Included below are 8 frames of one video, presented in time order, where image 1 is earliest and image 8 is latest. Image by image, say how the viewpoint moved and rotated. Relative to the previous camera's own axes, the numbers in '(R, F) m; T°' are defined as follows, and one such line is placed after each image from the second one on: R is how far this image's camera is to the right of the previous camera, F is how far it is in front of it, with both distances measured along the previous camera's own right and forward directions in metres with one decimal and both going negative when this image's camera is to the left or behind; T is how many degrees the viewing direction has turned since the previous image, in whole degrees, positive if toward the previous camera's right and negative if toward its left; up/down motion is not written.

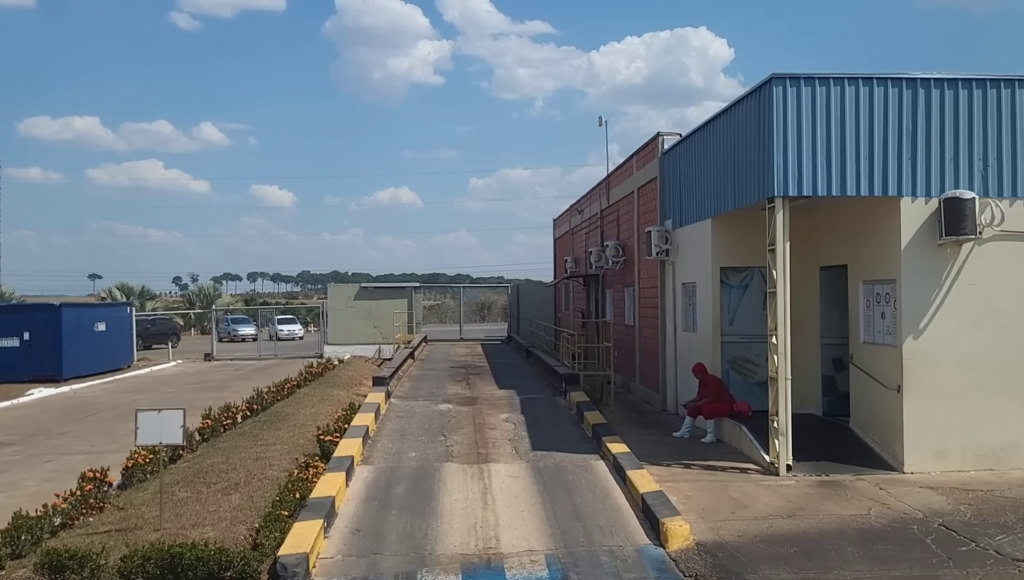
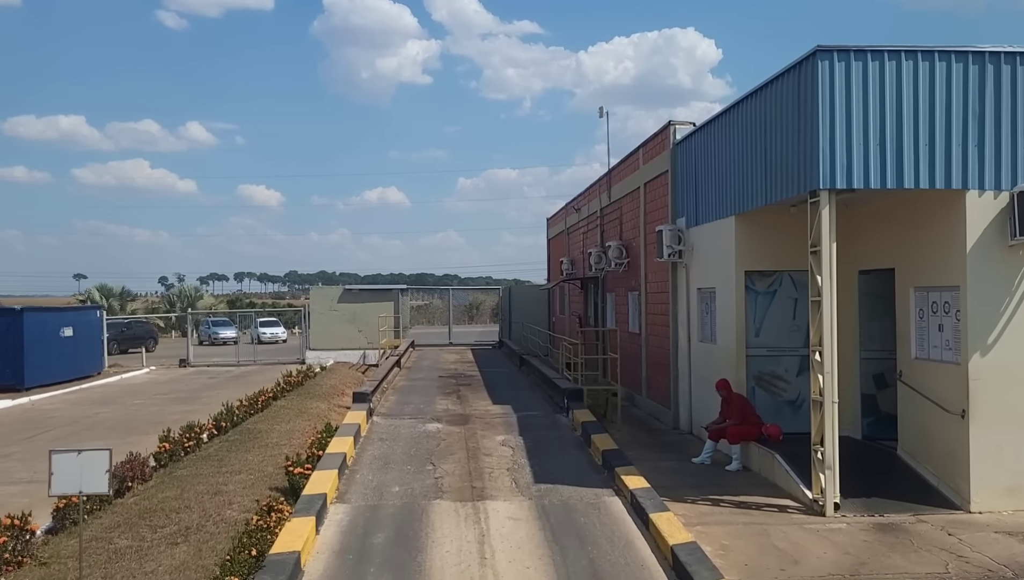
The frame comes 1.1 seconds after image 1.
(-0.1, +1.3) m; +1°
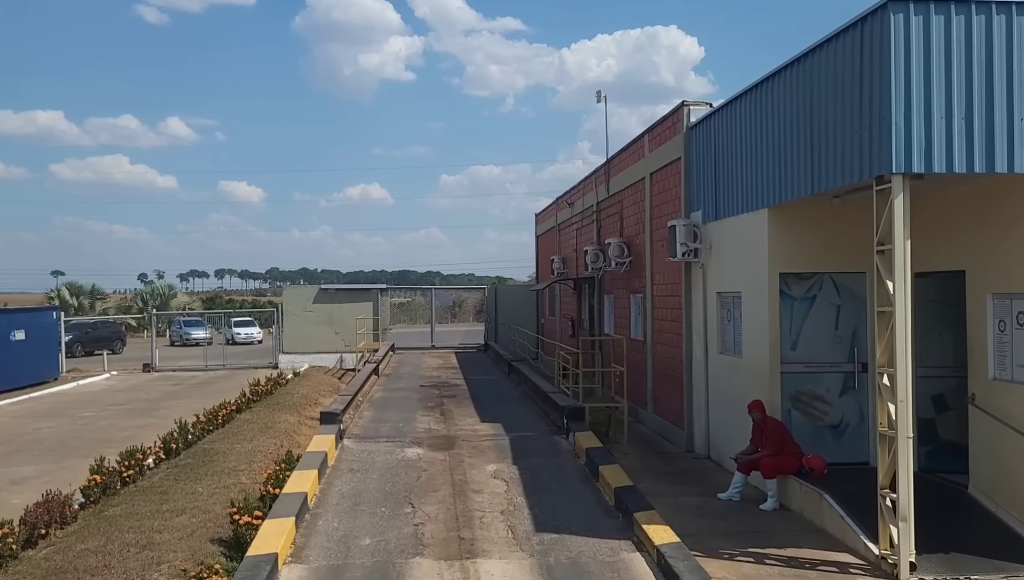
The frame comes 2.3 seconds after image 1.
(-0.1, +1.5) m; +1°
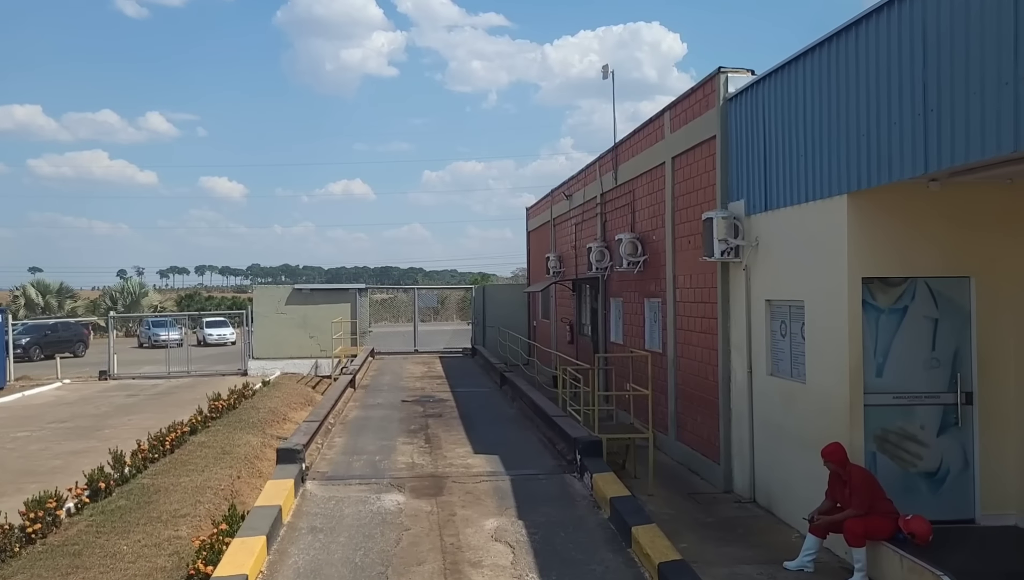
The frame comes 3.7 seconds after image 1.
(-0.2, +1.9) m; +1°
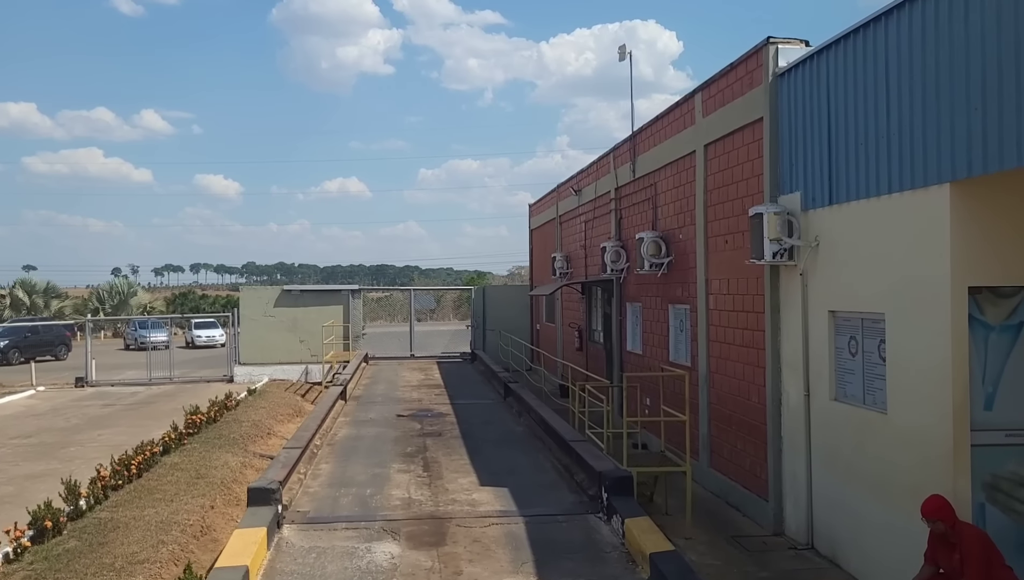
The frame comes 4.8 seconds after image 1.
(-0.2, +1.3) m; 0°
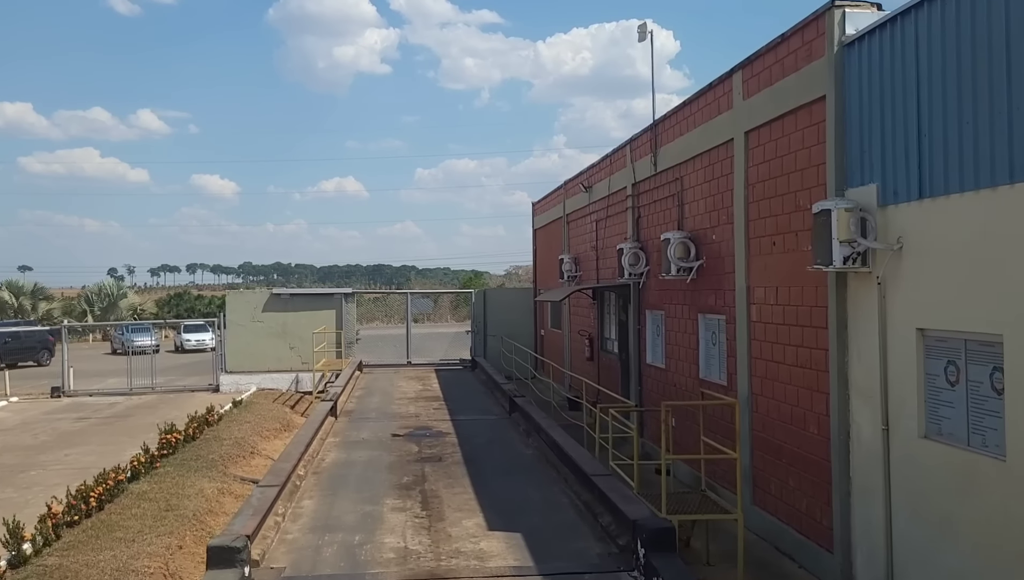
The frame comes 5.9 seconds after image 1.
(-0.1, +1.2) m; 0°
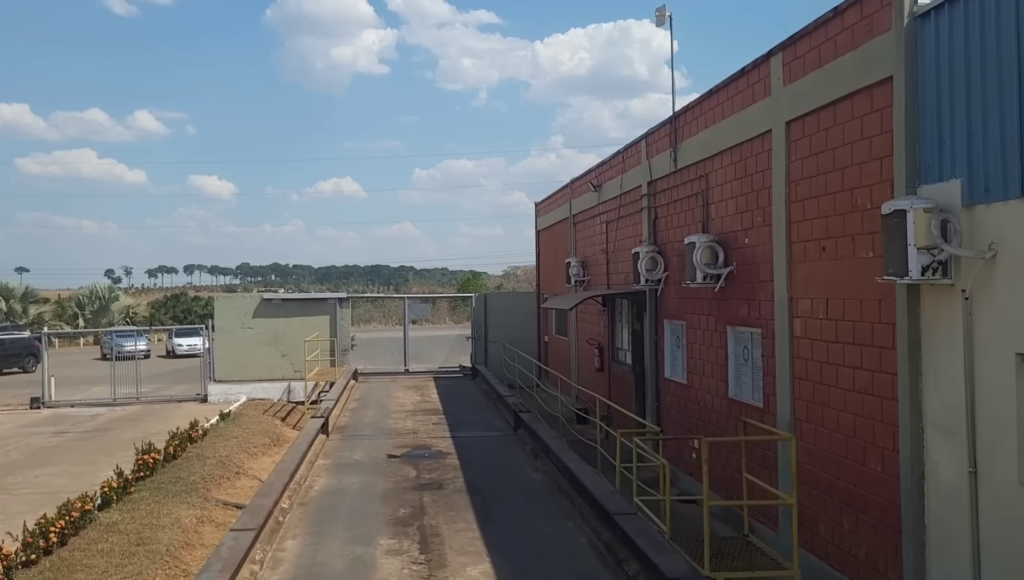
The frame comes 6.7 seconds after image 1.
(-0.1, +1.0) m; 0°
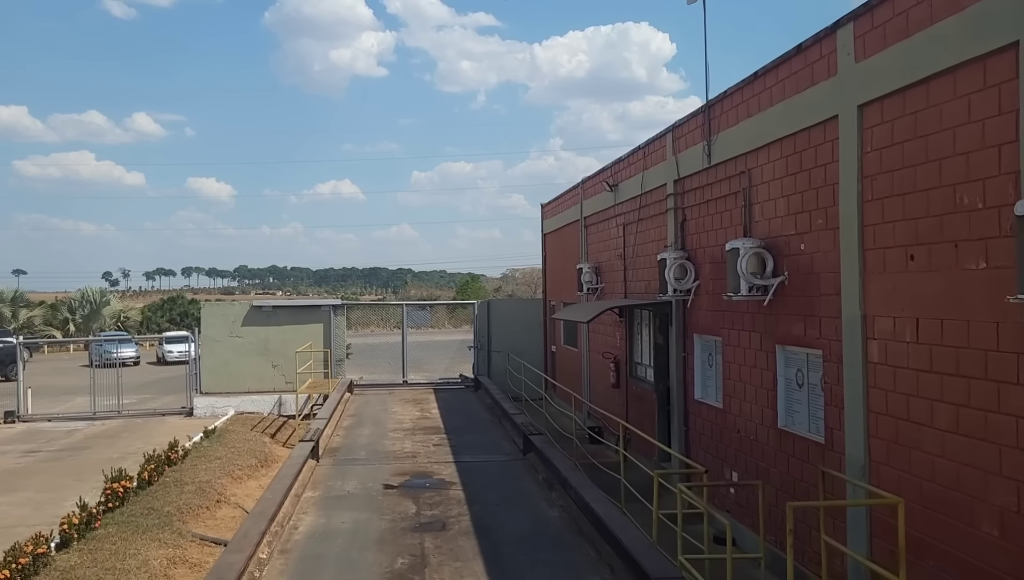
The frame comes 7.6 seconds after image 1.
(-0.2, +1.1) m; 0°
